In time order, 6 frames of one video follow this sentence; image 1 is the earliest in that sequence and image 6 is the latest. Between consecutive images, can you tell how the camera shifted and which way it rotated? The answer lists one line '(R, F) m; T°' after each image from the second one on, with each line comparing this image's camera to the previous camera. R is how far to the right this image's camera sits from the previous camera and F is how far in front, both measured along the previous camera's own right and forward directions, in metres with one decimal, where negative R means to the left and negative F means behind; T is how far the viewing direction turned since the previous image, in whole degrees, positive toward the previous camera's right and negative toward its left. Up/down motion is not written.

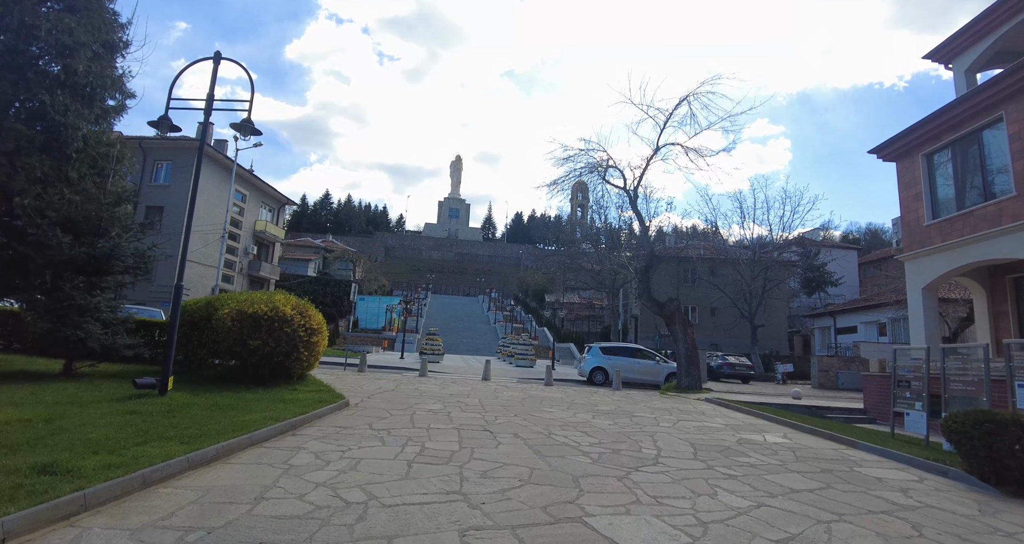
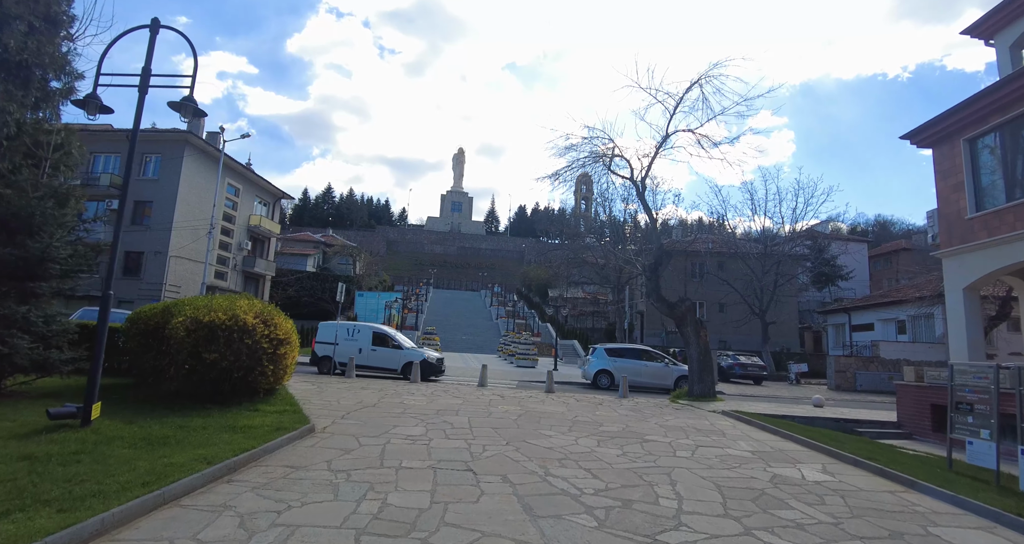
(+0.2, +1.3) m; 0°
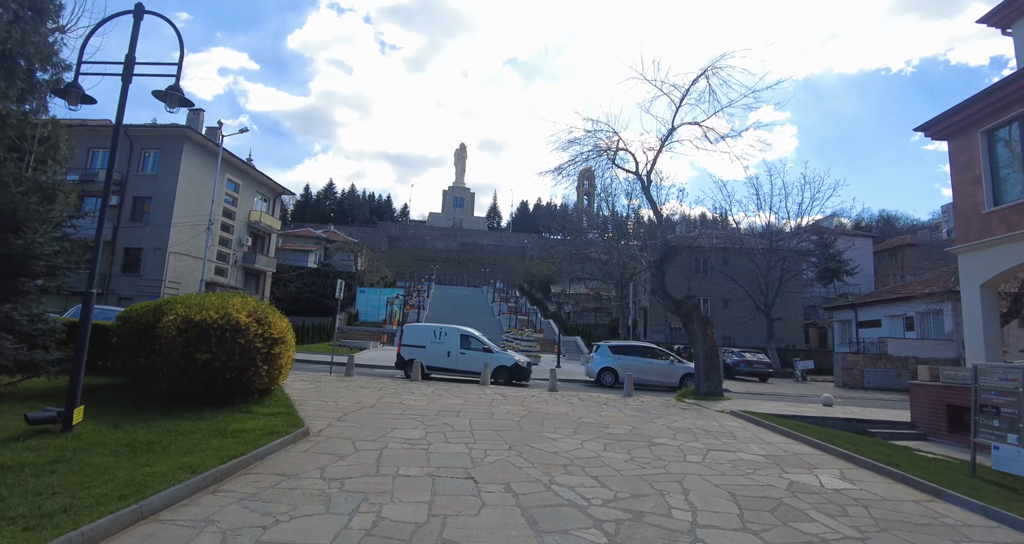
(0.0, +0.3) m; 0°
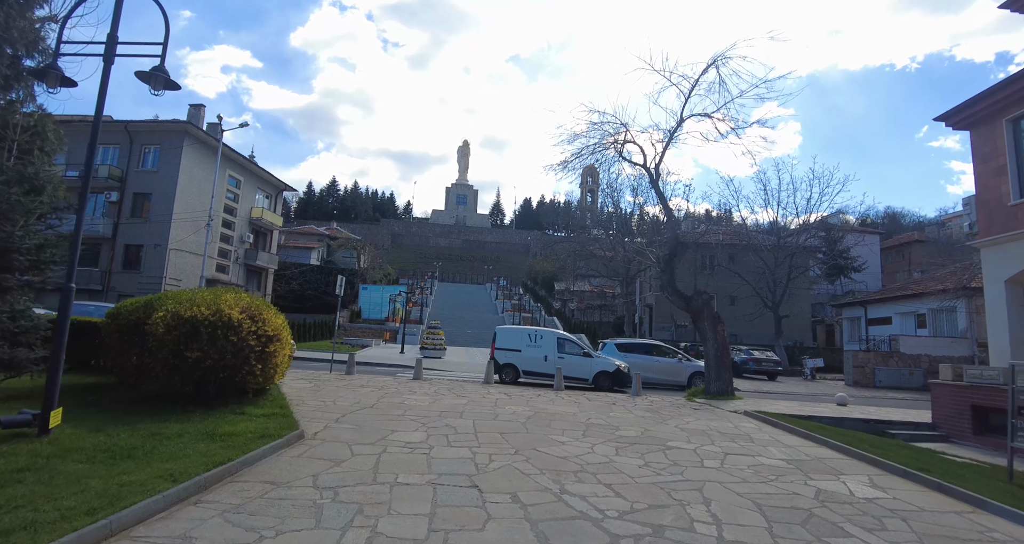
(0.0, +0.4) m; 0°
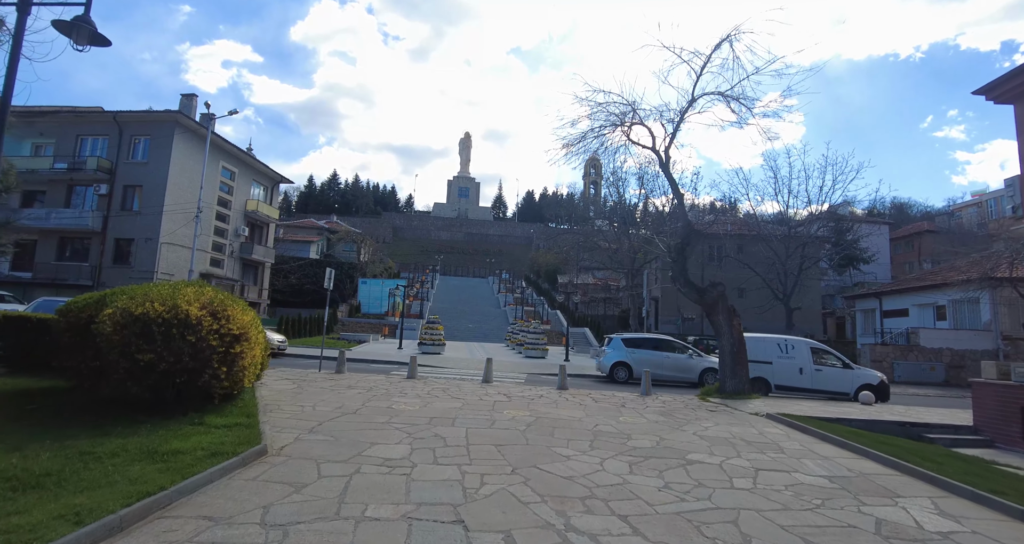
(+0.1, +1.0) m; 0°
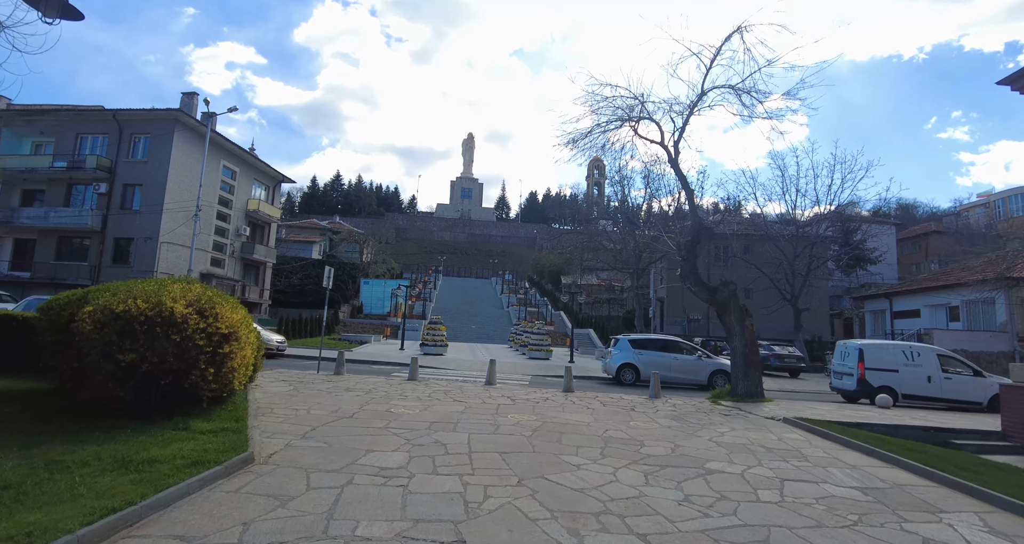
(0.0, +0.4) m; 0°
